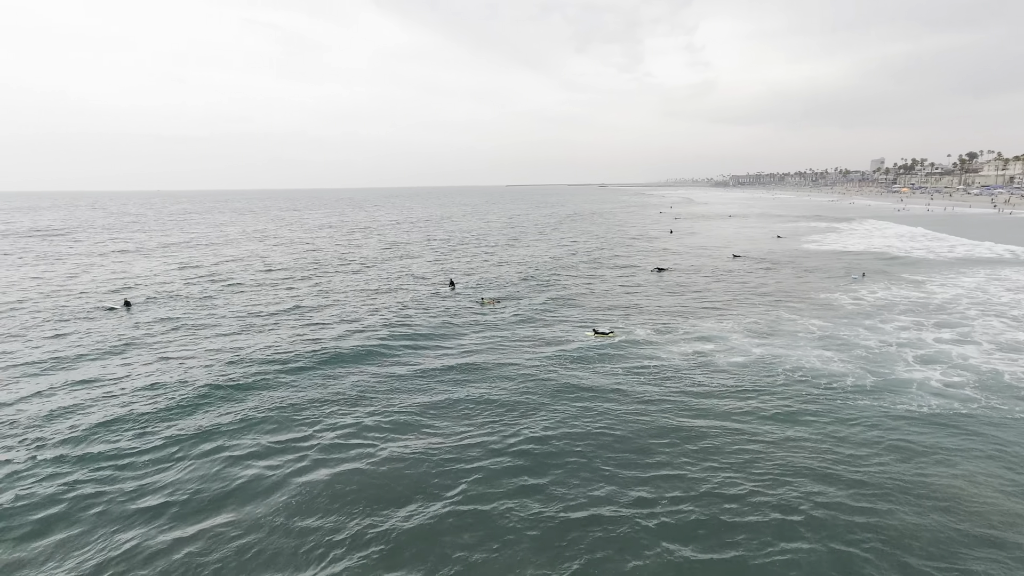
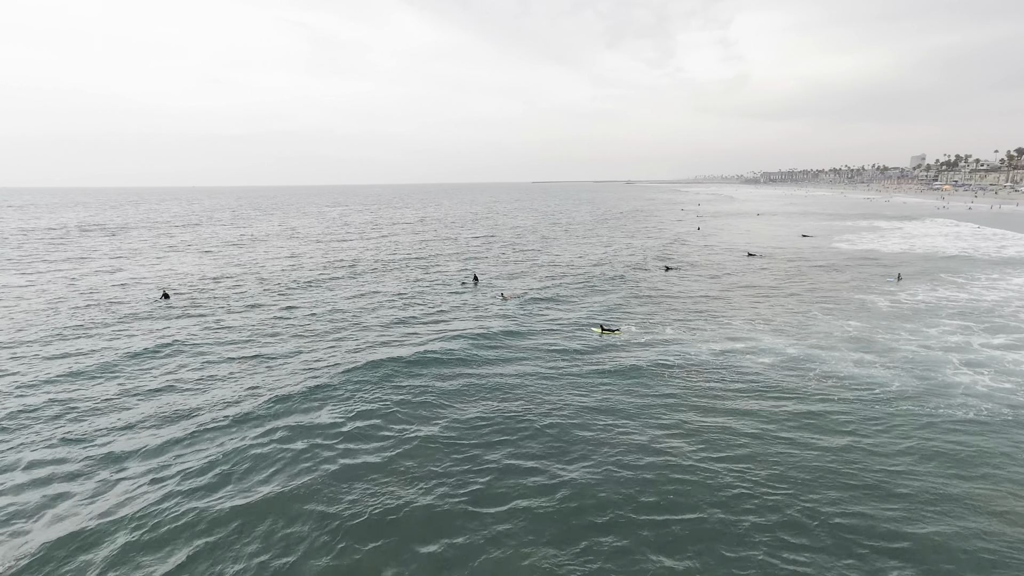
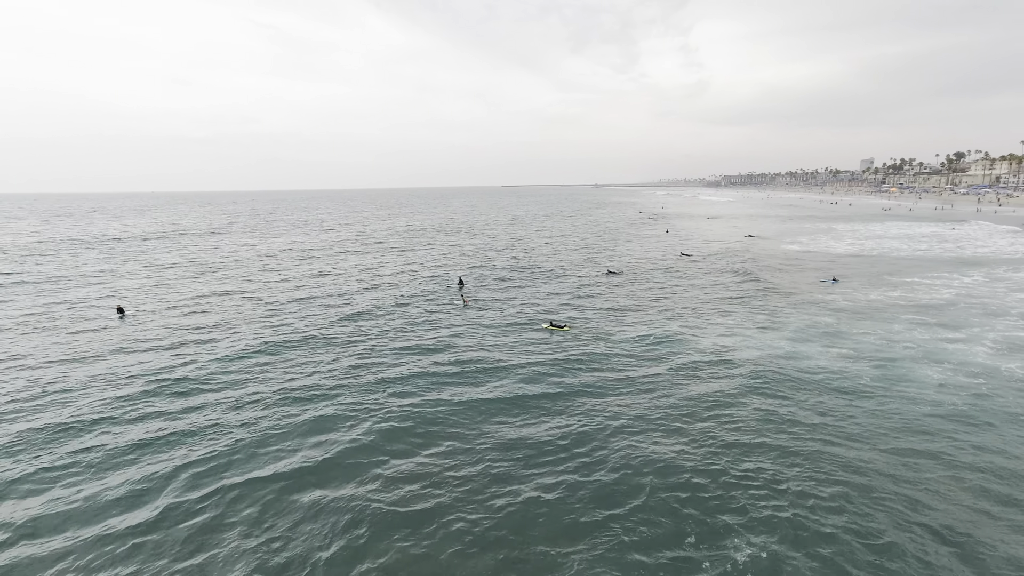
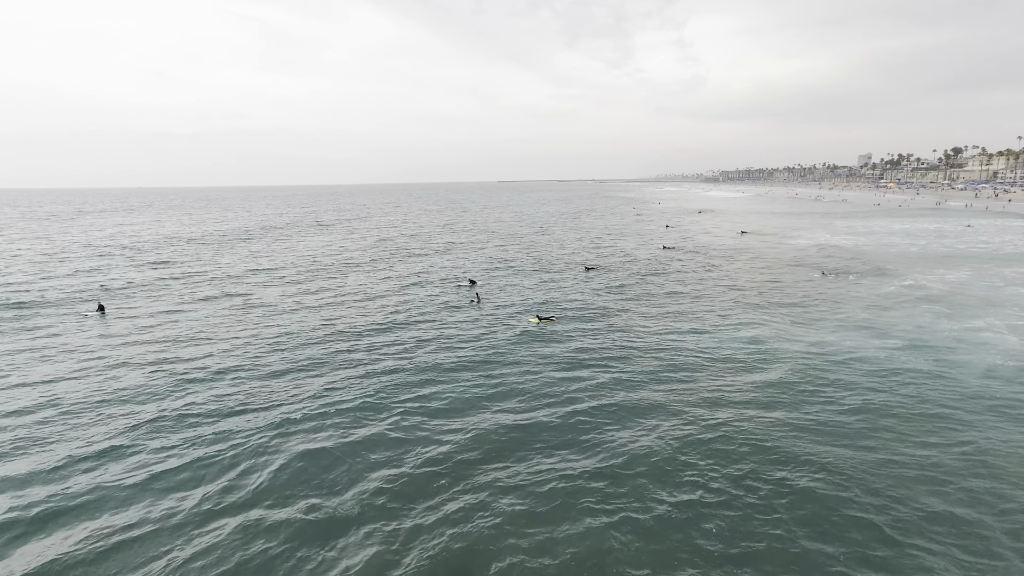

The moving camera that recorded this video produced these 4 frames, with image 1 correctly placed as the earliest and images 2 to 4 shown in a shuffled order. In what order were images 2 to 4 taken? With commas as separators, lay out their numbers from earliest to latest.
2, 3, 4
